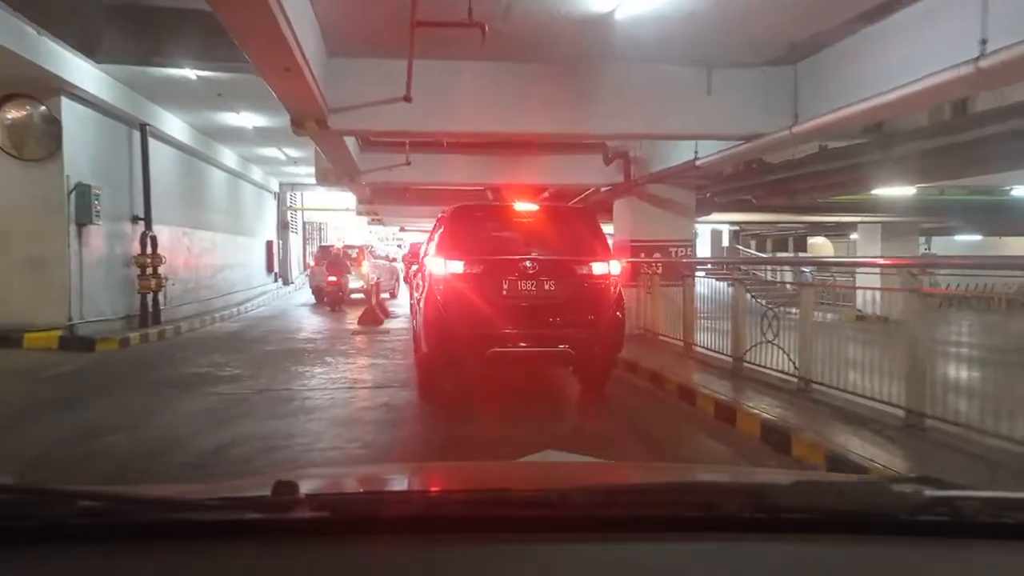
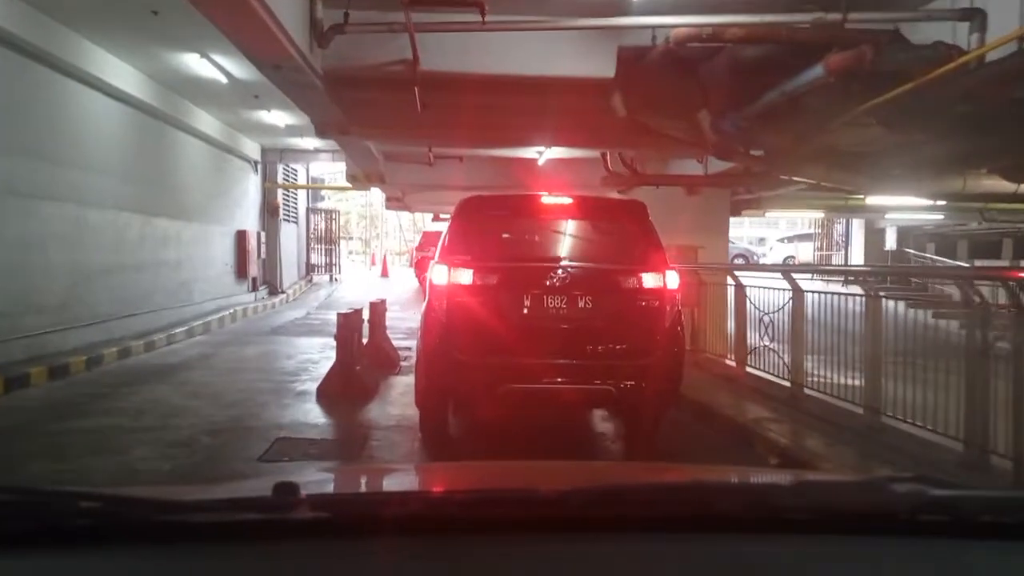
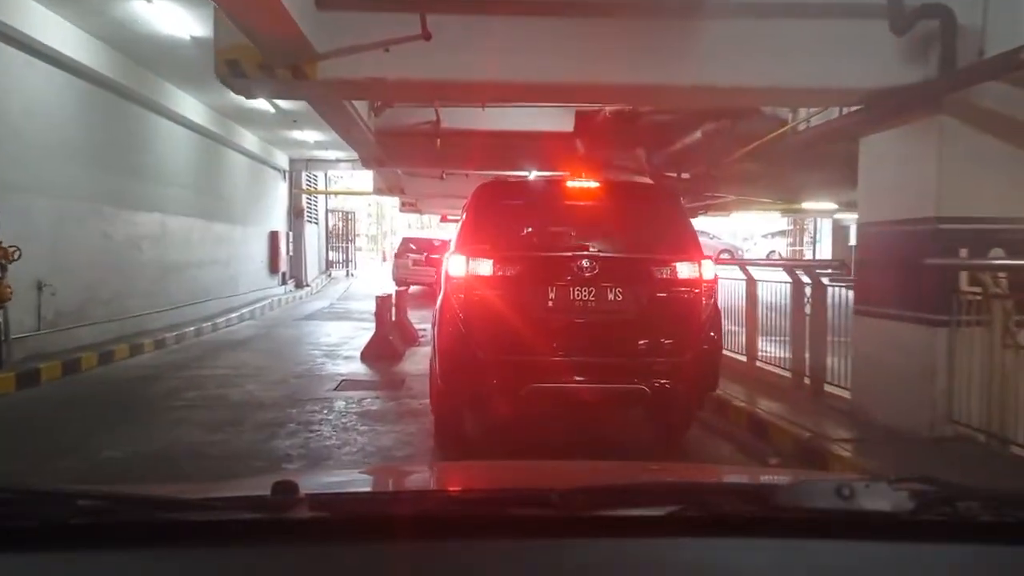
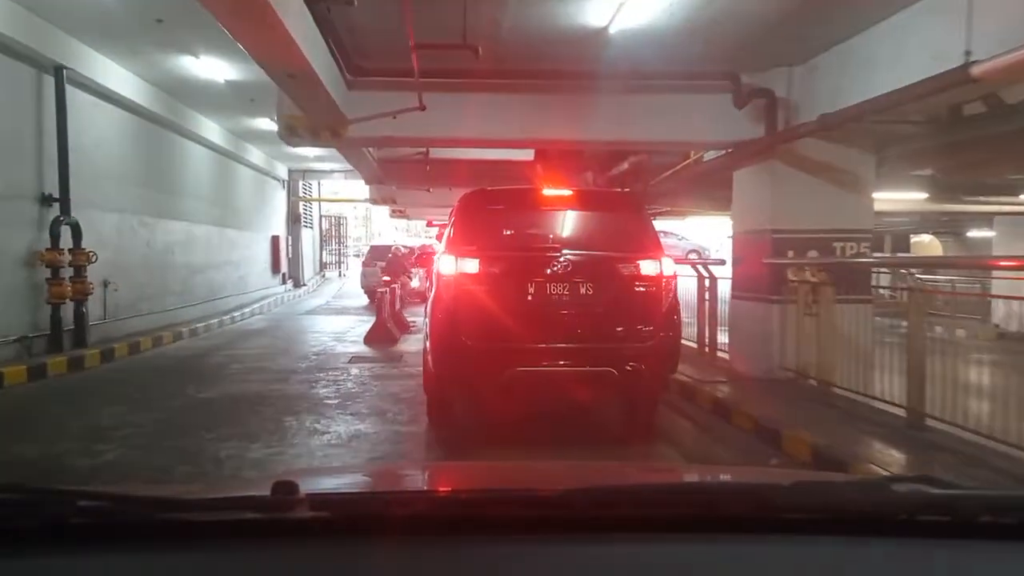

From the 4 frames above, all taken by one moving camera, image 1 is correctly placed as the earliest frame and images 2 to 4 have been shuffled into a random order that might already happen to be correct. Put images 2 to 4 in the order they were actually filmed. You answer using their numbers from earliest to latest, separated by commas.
4, 3, 2
